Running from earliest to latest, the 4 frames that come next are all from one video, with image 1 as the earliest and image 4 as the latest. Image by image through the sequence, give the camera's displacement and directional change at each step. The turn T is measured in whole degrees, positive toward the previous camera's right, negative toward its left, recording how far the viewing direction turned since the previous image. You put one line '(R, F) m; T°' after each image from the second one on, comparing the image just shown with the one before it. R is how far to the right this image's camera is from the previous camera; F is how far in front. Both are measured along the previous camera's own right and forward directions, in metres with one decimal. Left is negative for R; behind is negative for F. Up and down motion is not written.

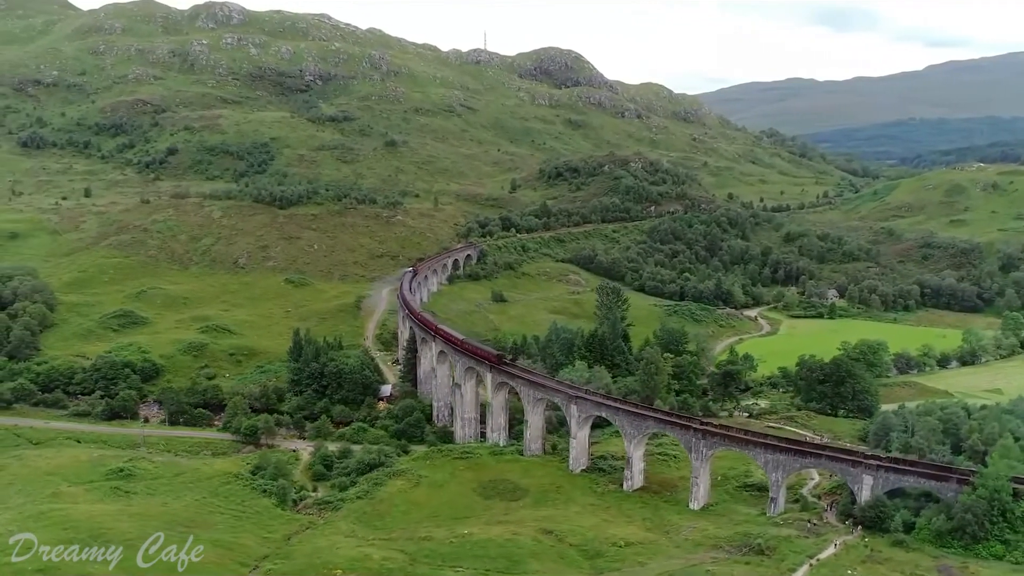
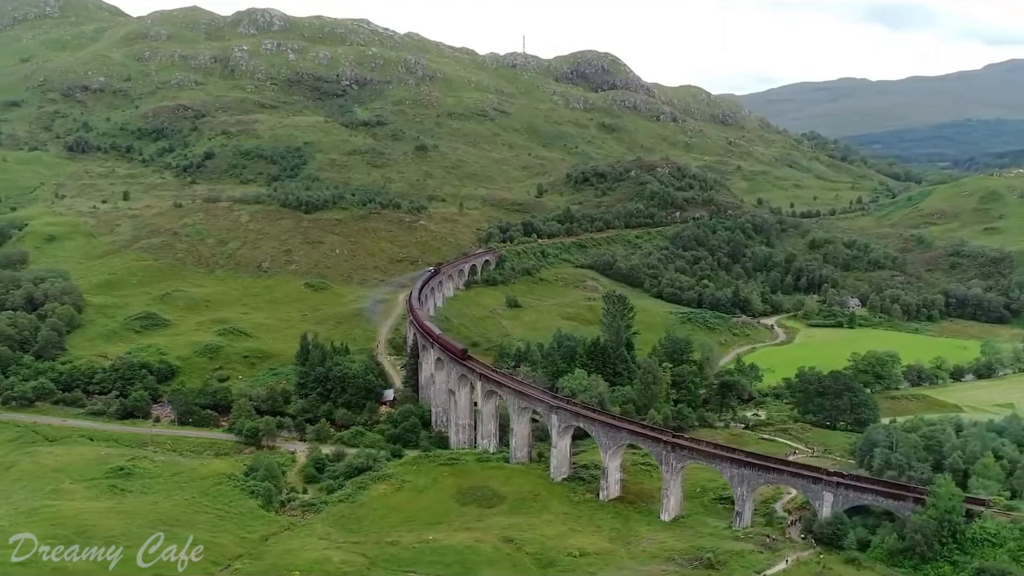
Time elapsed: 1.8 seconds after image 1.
(+4.3, -1.0) m; -3°
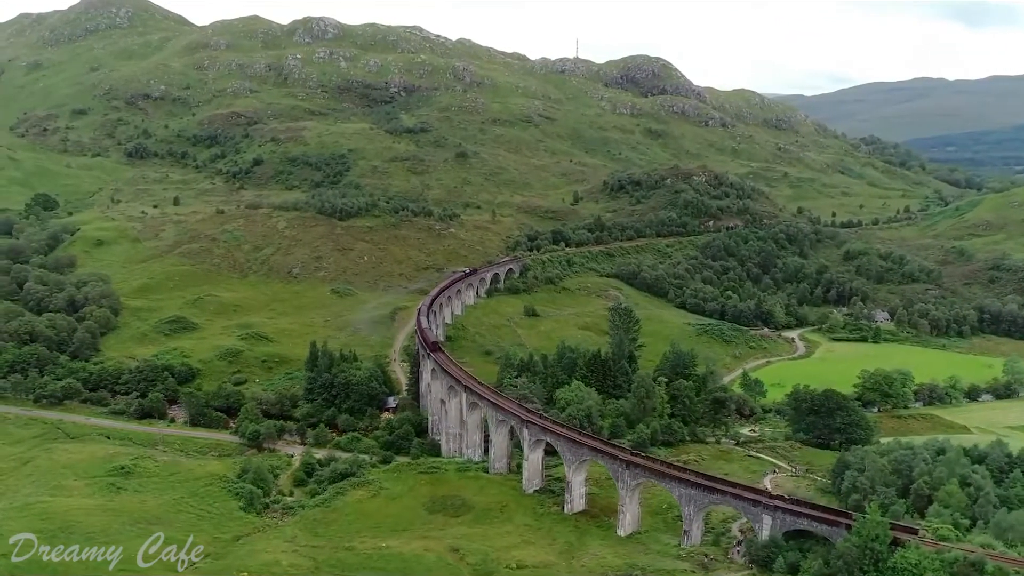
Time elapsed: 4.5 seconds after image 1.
(+6.2, -1.5) m; -4°
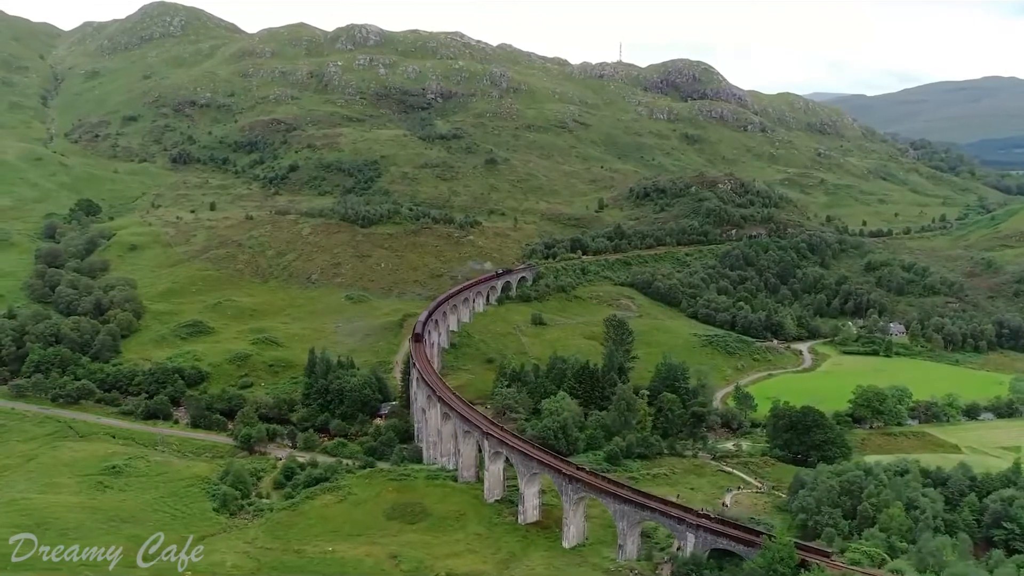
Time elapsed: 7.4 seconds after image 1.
(+6.6, -1.7) m; -3°
